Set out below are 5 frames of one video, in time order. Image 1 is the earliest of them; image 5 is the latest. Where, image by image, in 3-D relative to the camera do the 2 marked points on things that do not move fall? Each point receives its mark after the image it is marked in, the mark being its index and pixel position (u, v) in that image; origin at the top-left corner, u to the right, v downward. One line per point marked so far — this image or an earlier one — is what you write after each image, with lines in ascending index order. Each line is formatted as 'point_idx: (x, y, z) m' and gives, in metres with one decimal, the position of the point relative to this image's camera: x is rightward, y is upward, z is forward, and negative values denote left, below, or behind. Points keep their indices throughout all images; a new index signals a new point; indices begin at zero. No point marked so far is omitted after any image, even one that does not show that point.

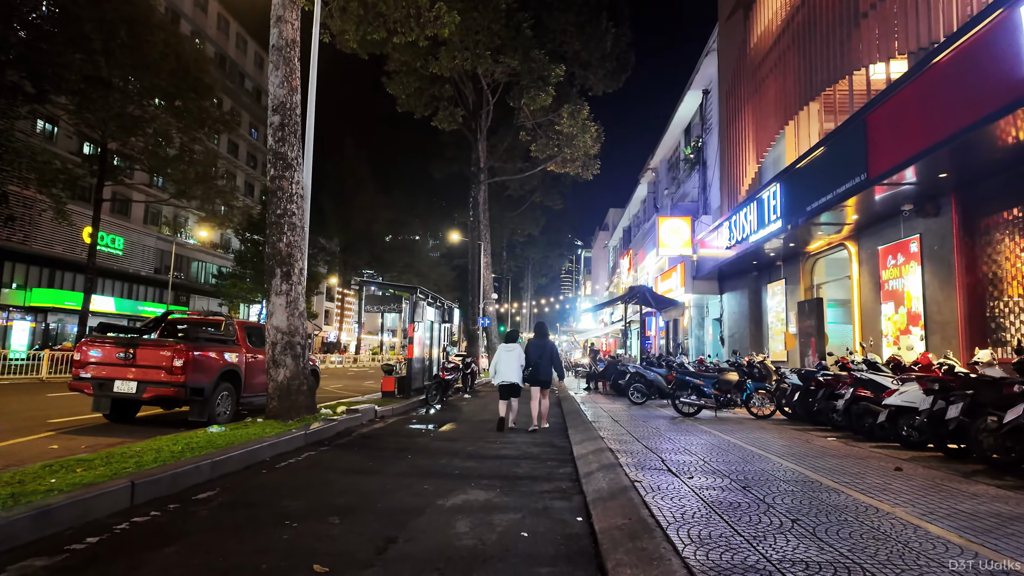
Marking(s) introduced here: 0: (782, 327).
0: (+6.7, -1.0, +14.9) m
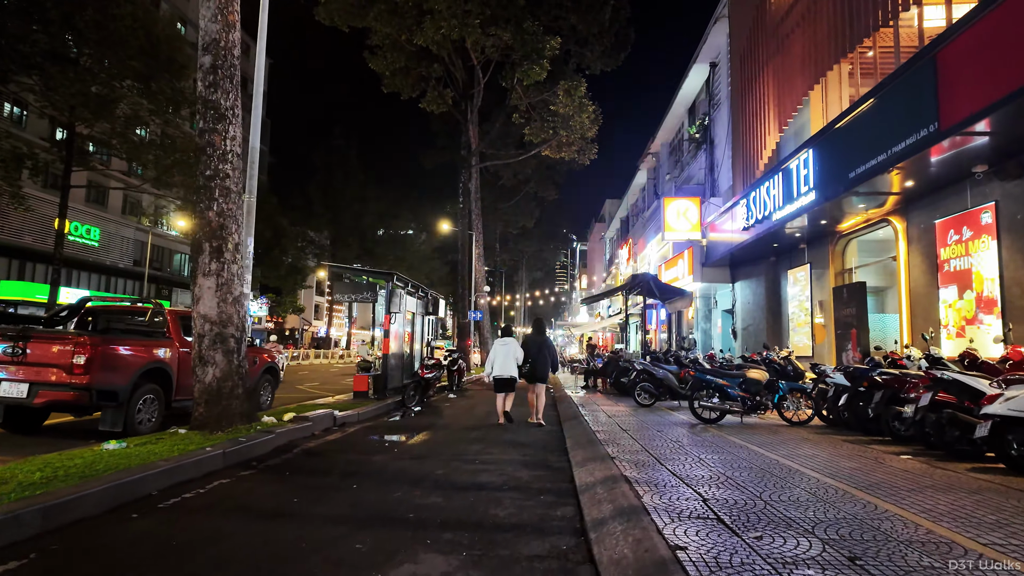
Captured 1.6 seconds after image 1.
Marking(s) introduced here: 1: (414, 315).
0: (+6.5, -0.7, +13.2) m
1: (-2.6, -0.7, +15.7) m
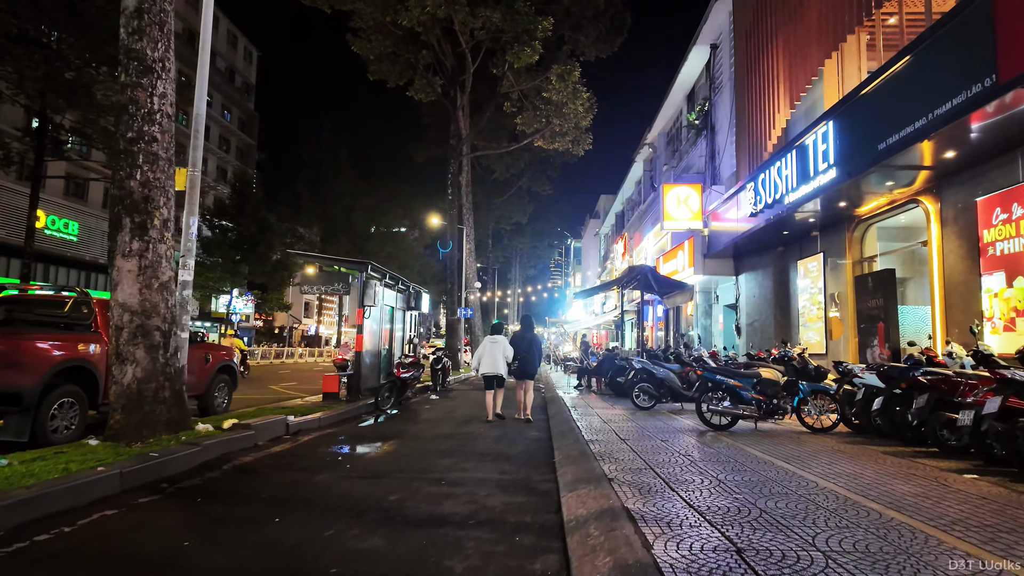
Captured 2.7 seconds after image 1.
0: (+6.2, -0.5, +12.1) m
1: (-2.9, -0.5, +14.6) m
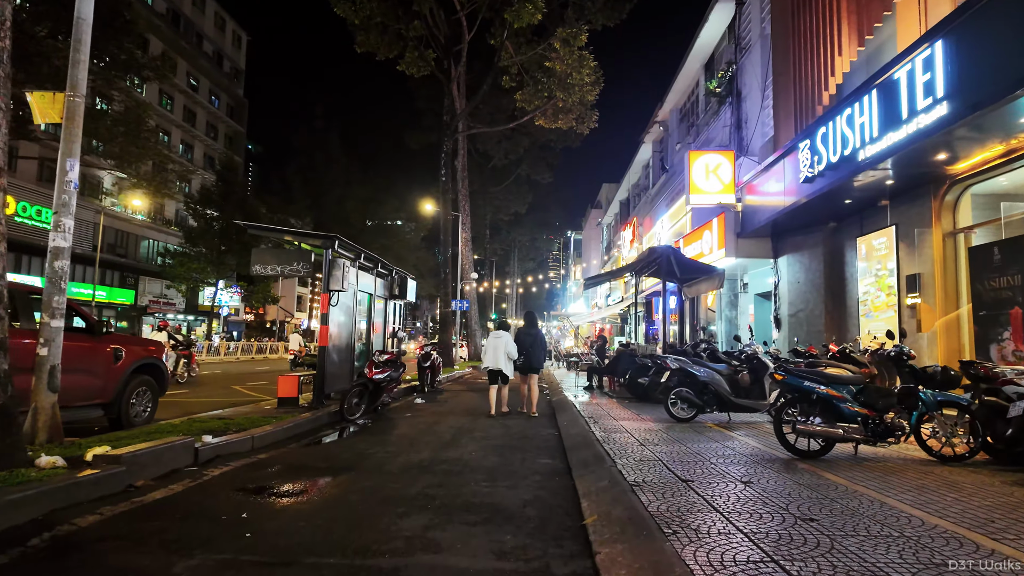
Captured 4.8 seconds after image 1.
0: (+6.2, -0.2, +9.9) m
1: (-2.9, -0.2, +12.3) m
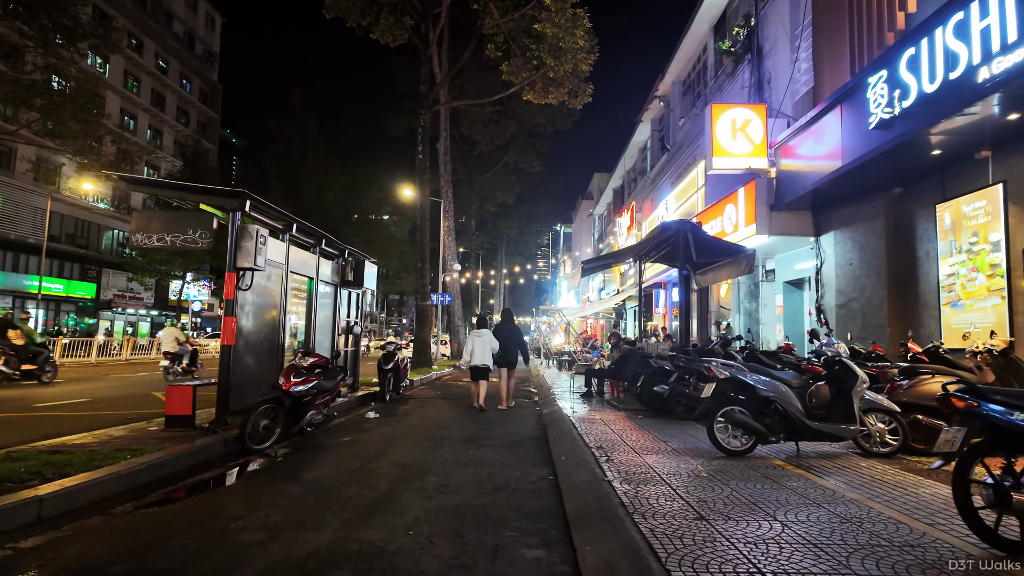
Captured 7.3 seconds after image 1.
0: (+5.9, +0.1, +7.4) m
1: (-3.3, +0.1, +9.6) m
